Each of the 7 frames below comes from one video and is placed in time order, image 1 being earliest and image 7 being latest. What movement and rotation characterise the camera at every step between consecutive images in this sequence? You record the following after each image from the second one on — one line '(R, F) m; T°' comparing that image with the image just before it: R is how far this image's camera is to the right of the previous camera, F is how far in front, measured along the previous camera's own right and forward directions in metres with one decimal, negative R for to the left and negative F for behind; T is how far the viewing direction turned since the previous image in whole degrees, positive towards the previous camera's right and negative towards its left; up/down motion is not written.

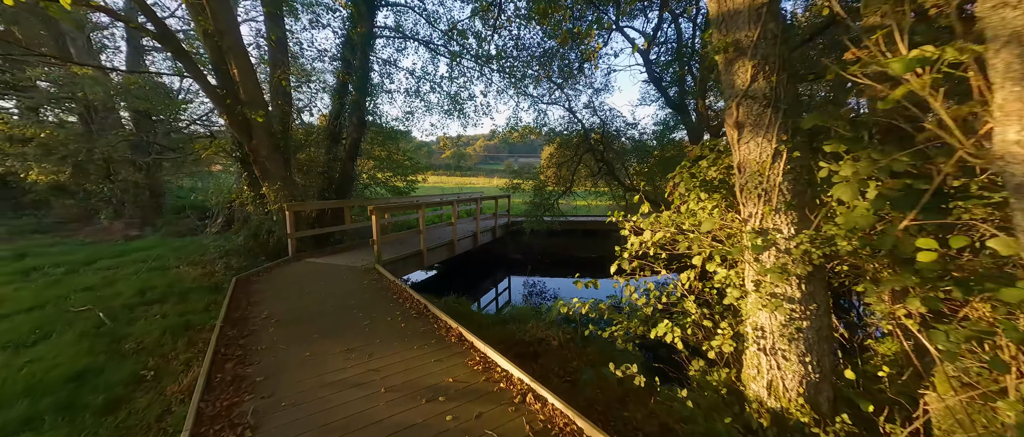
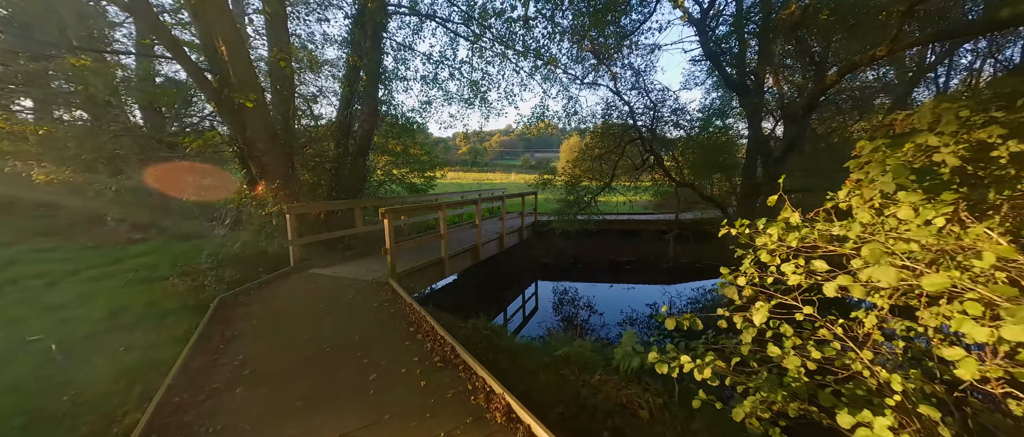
(-0.3, +0.8) m; -3°
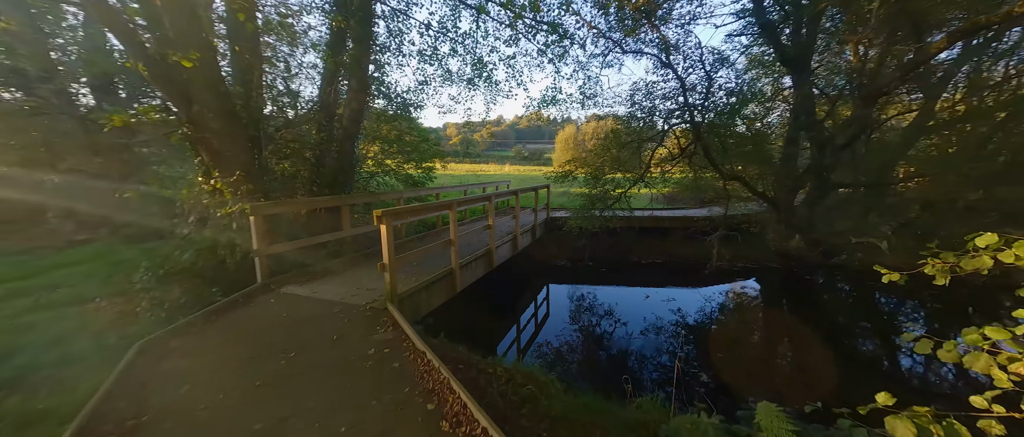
(-0.4, +0.9) m; +1°
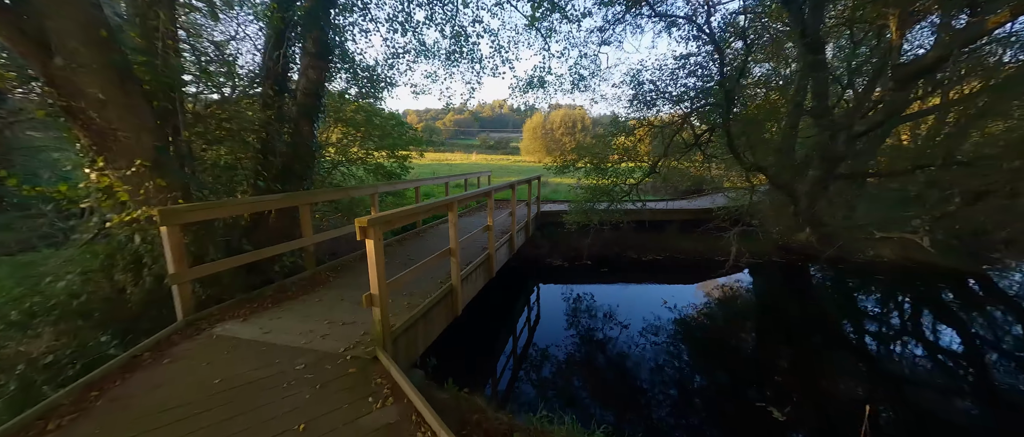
(-0.4, +0.8) m; +6°
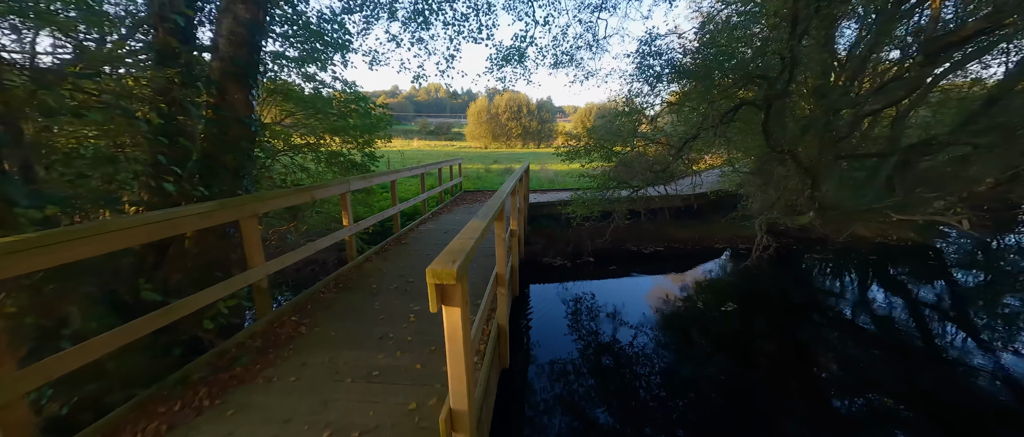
(-0.8, +0.9) m; +10°
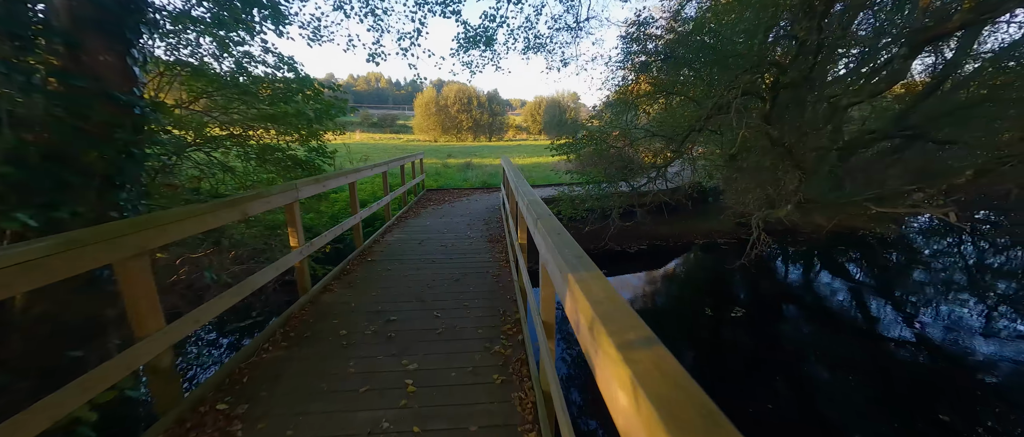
(-0.4, +0.6) m; +8°
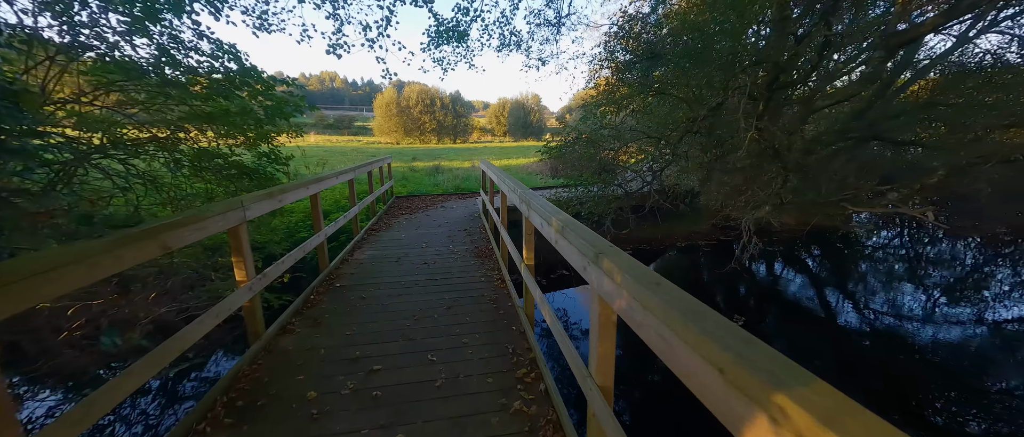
(-0.2, +0.4) m; +6°
